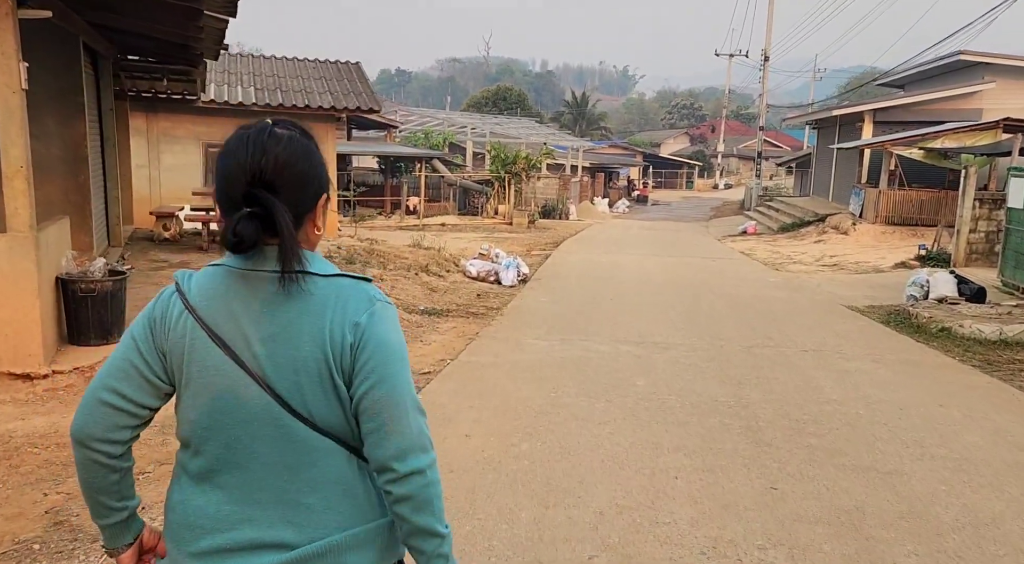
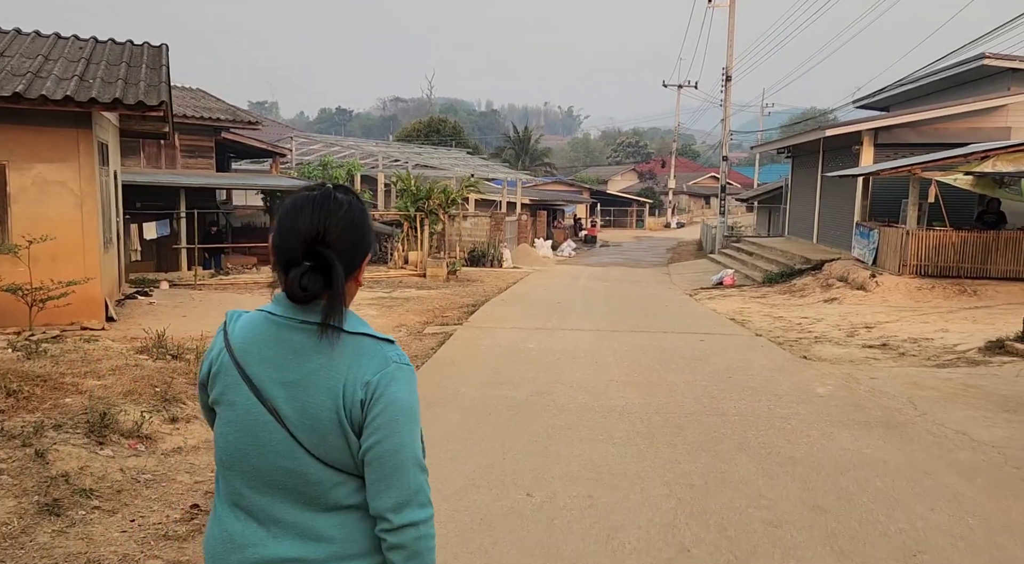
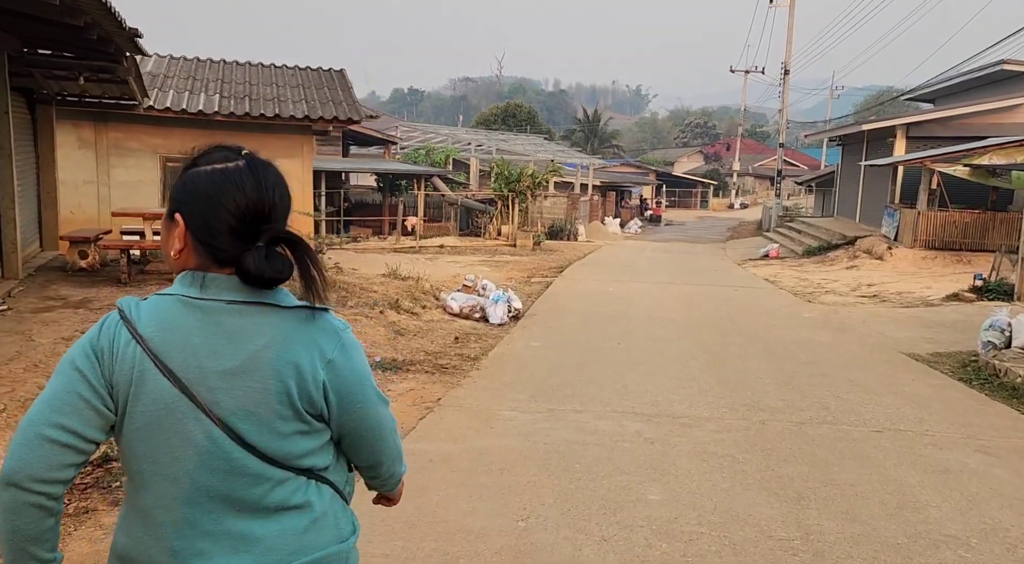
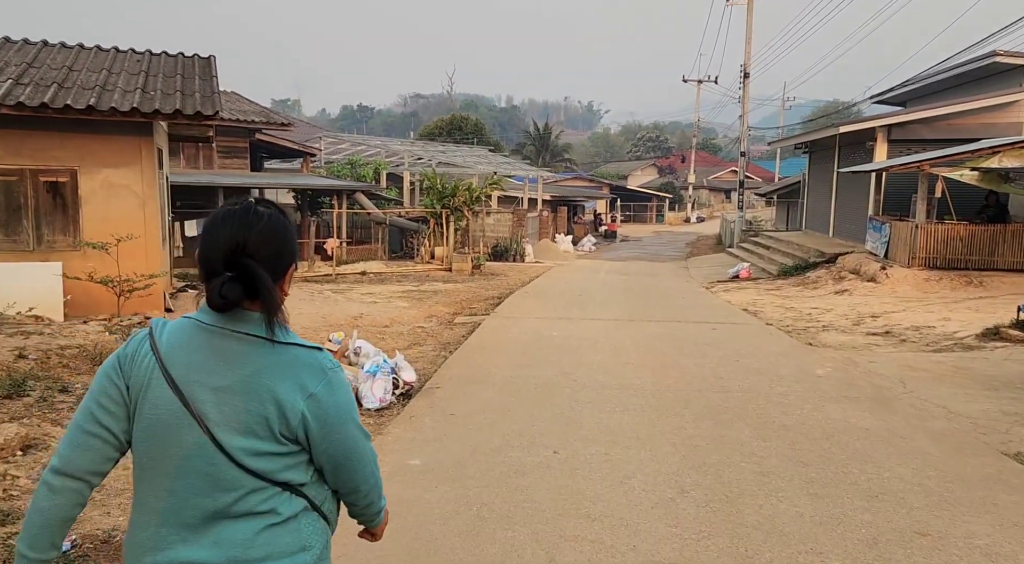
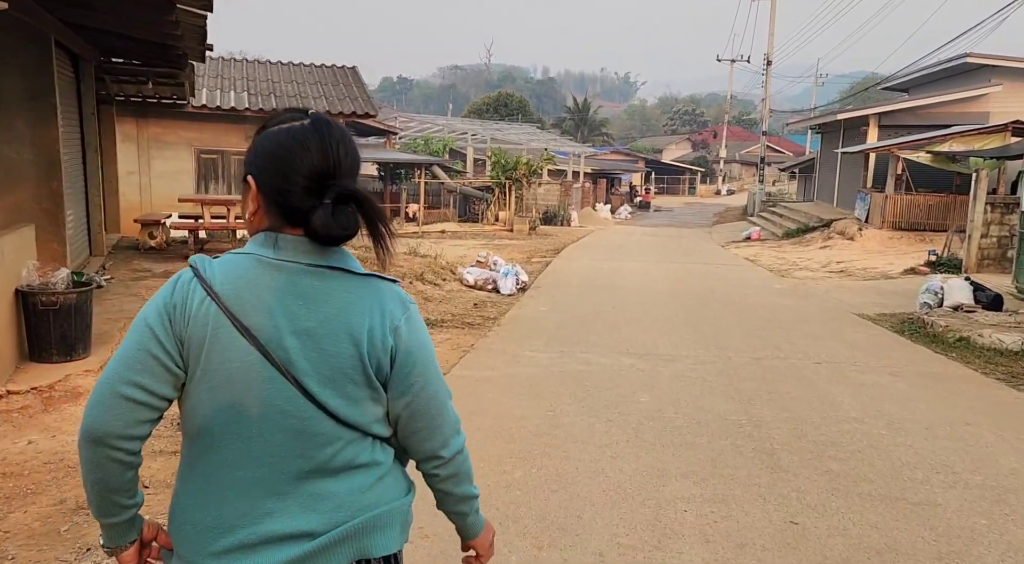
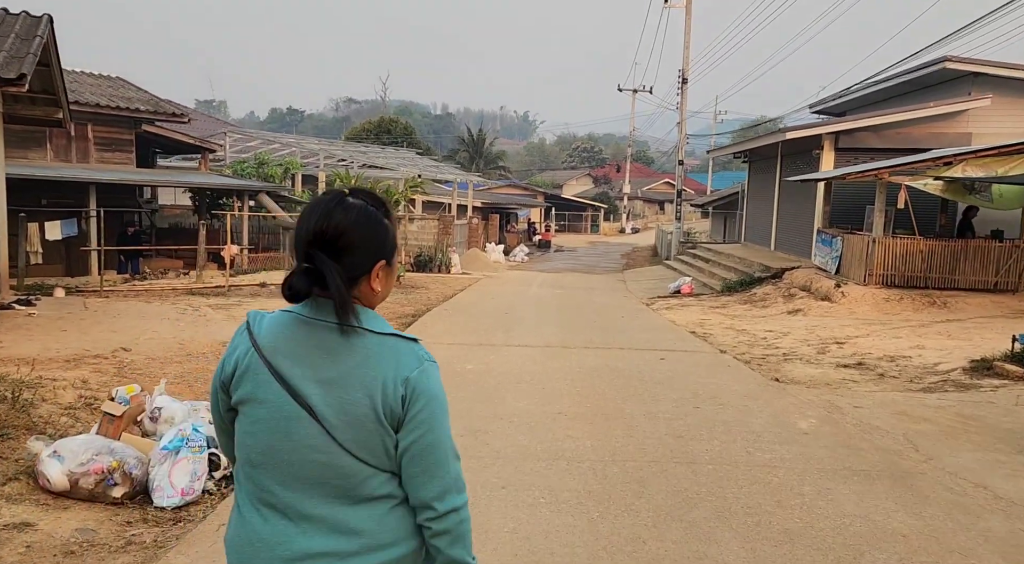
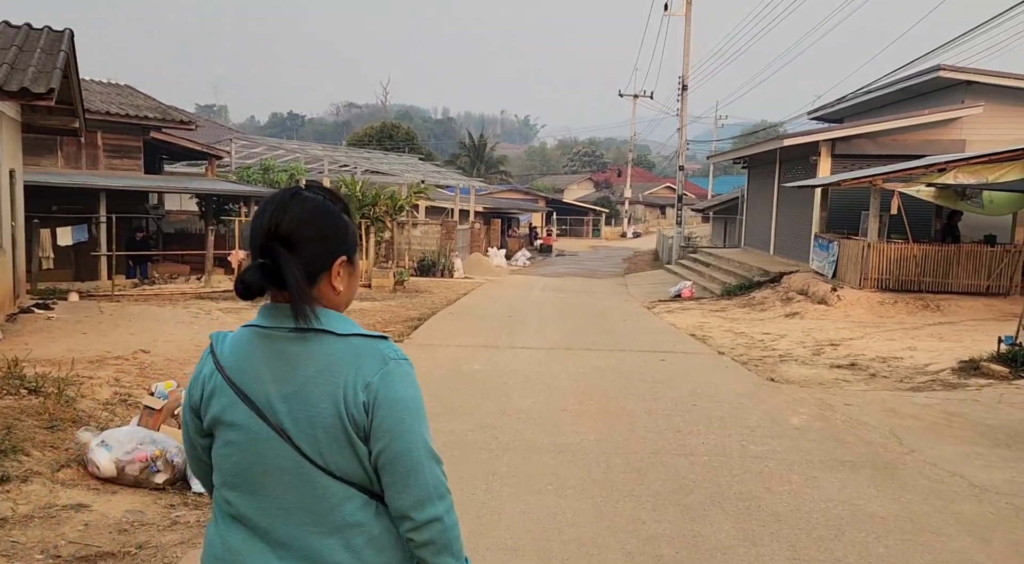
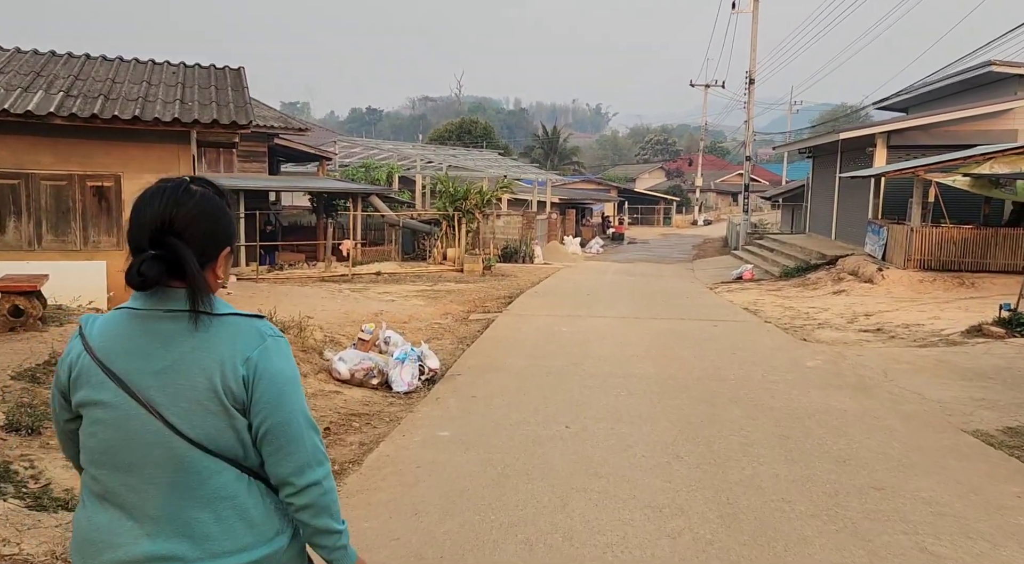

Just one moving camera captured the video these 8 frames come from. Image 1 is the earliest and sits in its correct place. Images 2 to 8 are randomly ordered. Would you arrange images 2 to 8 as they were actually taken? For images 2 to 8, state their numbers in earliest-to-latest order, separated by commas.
5, 3, 8, 4, 2, 7, 6
